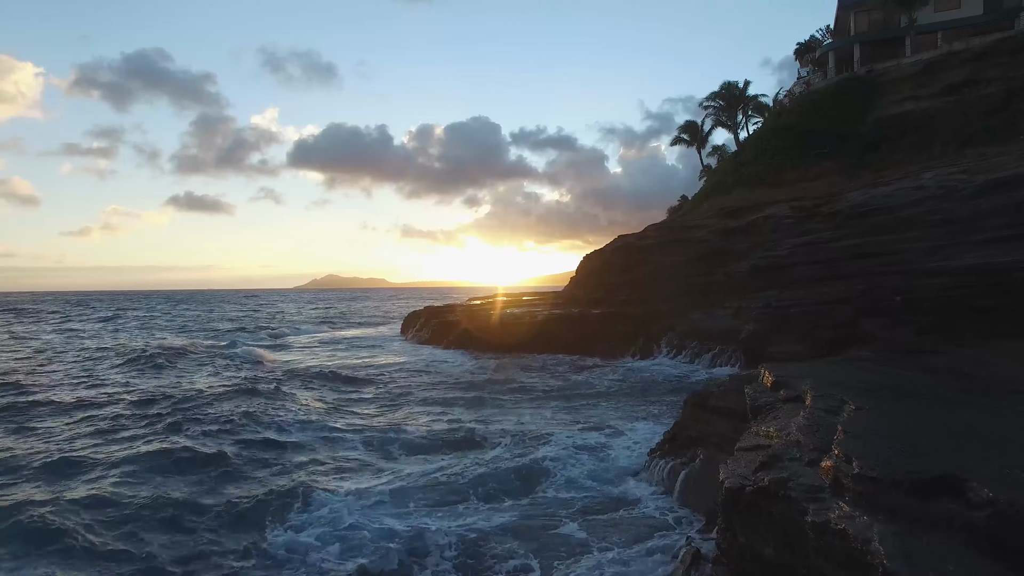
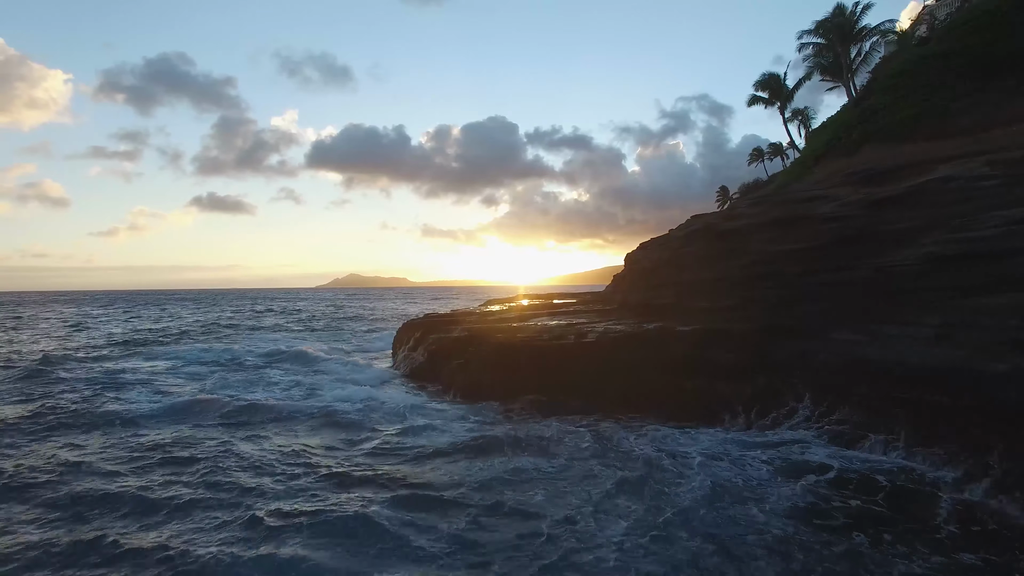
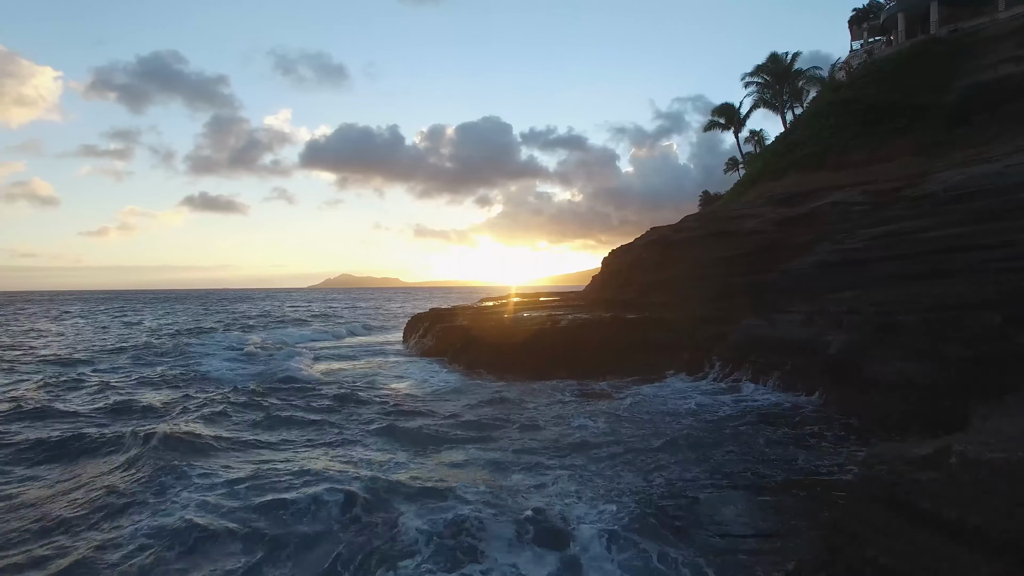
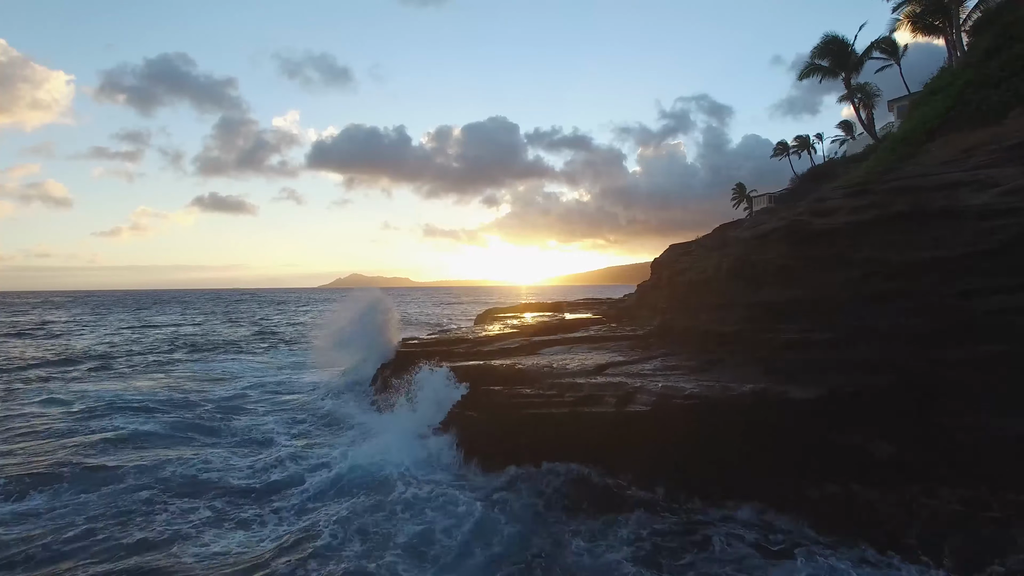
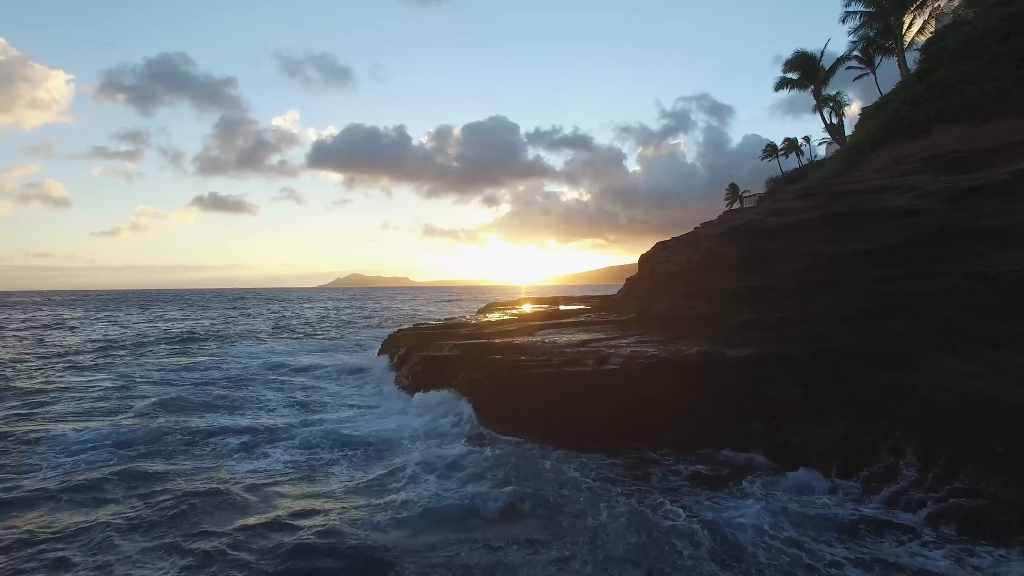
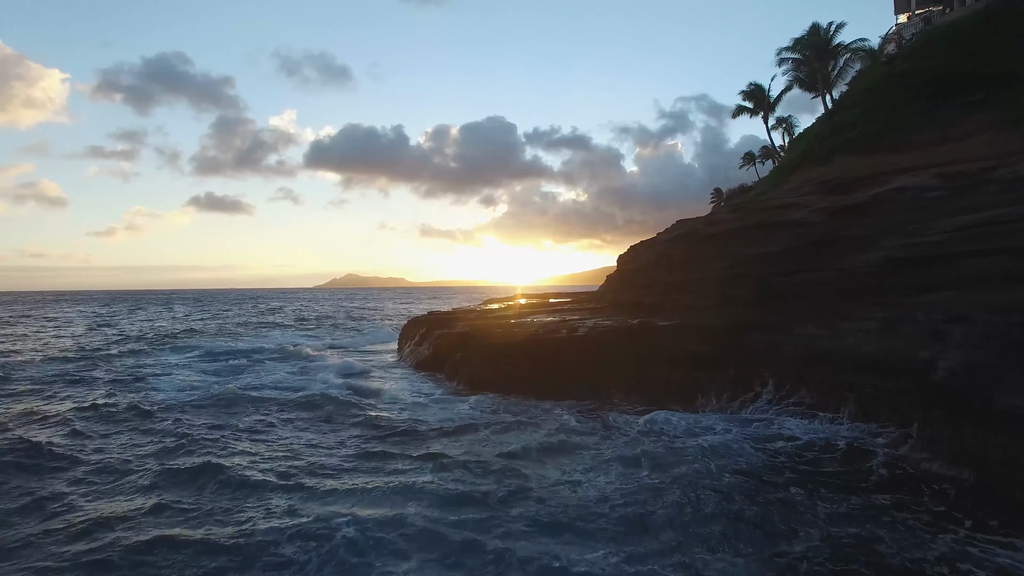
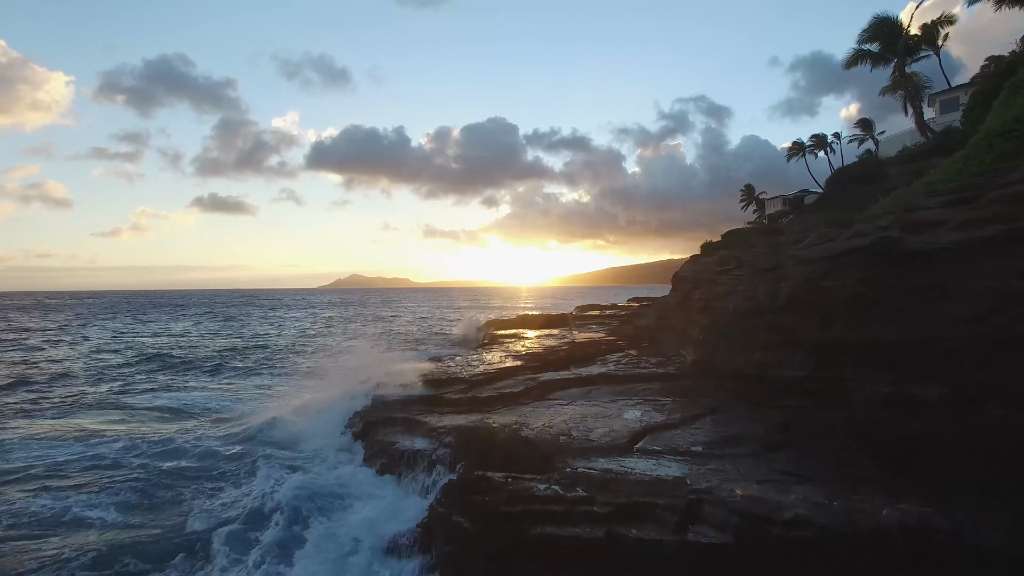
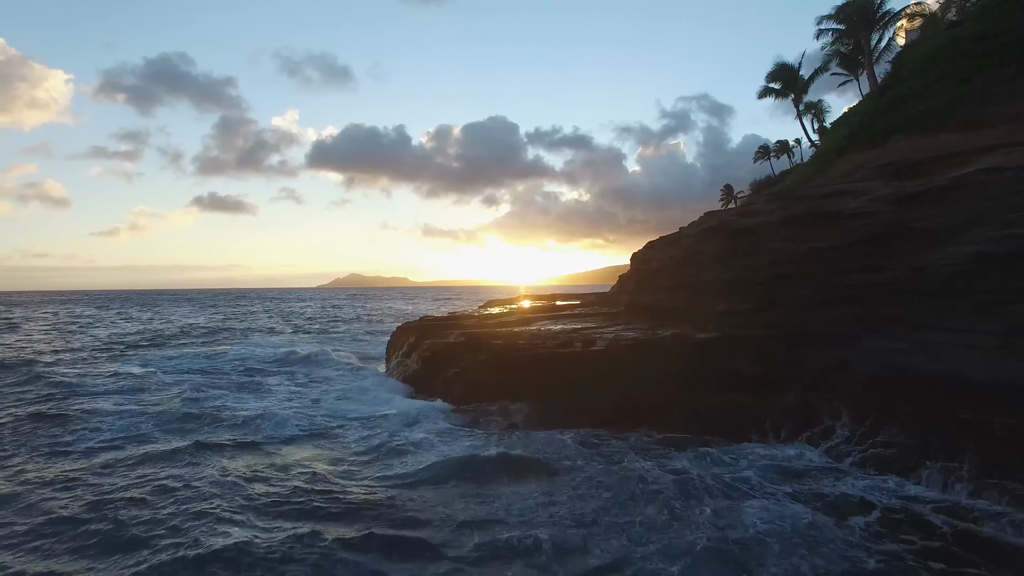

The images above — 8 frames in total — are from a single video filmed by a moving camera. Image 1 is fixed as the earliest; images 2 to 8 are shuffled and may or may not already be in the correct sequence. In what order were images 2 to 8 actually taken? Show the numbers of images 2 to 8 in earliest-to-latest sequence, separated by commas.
3, 6, 2, 8, 5, 4, 7
